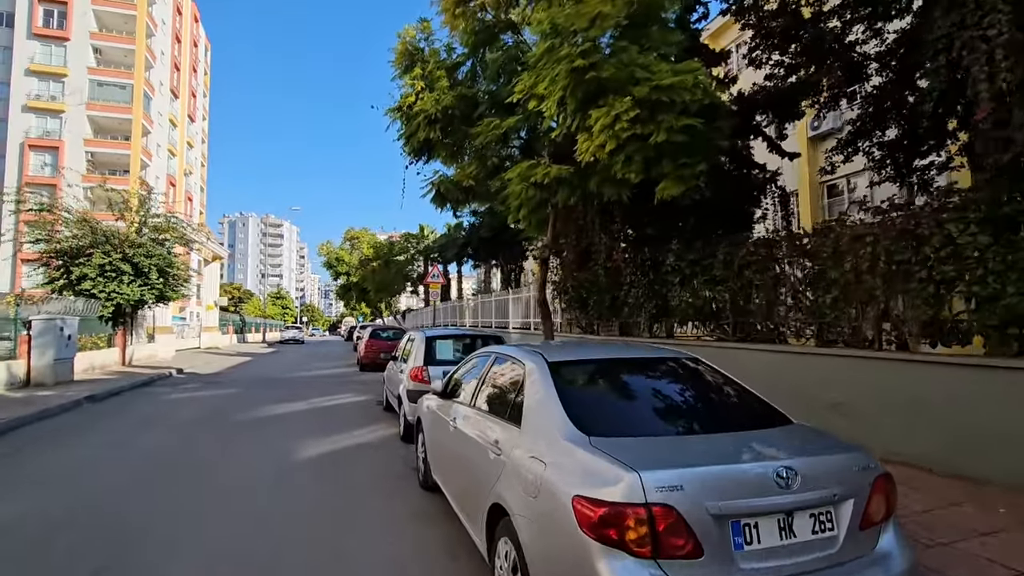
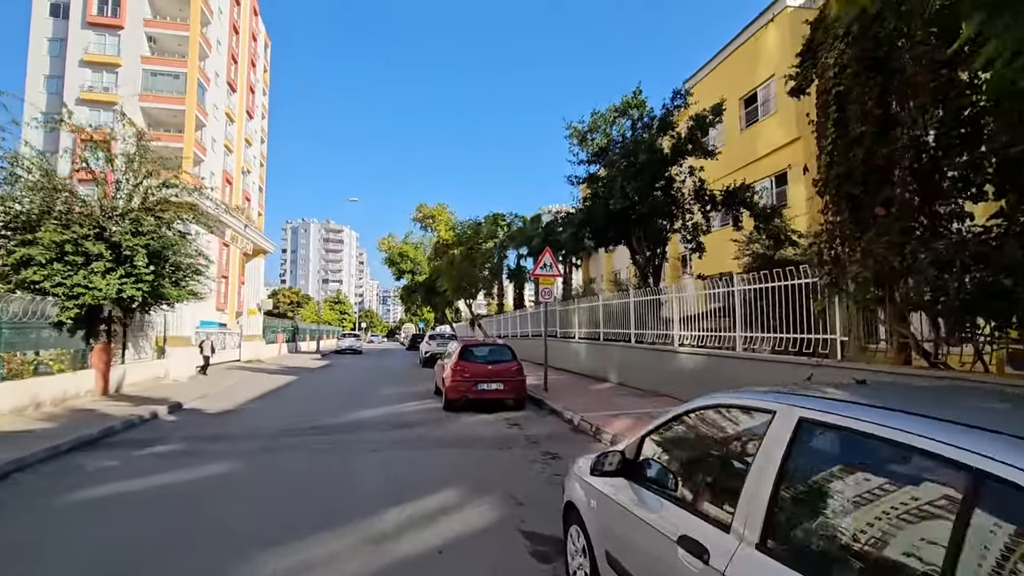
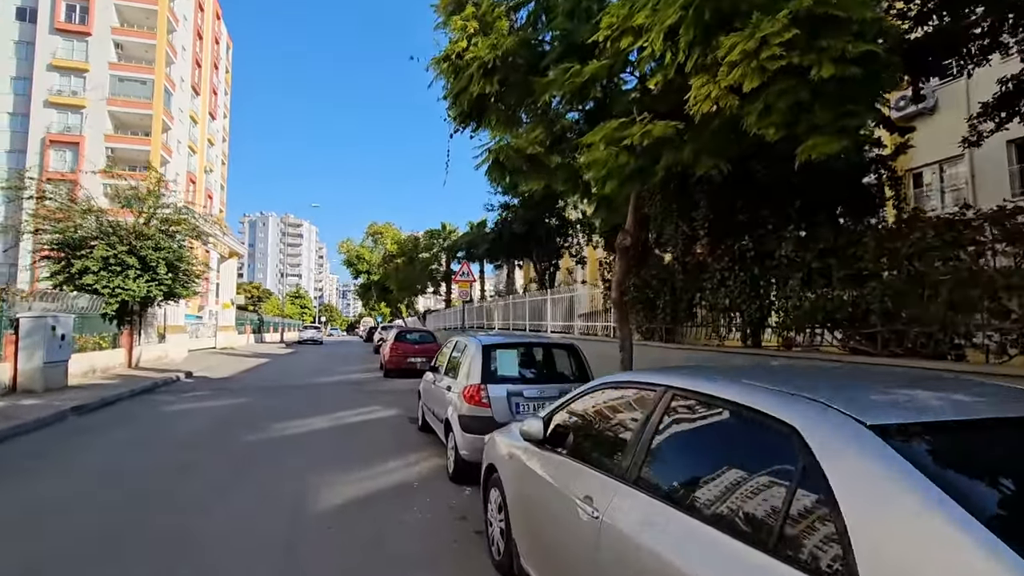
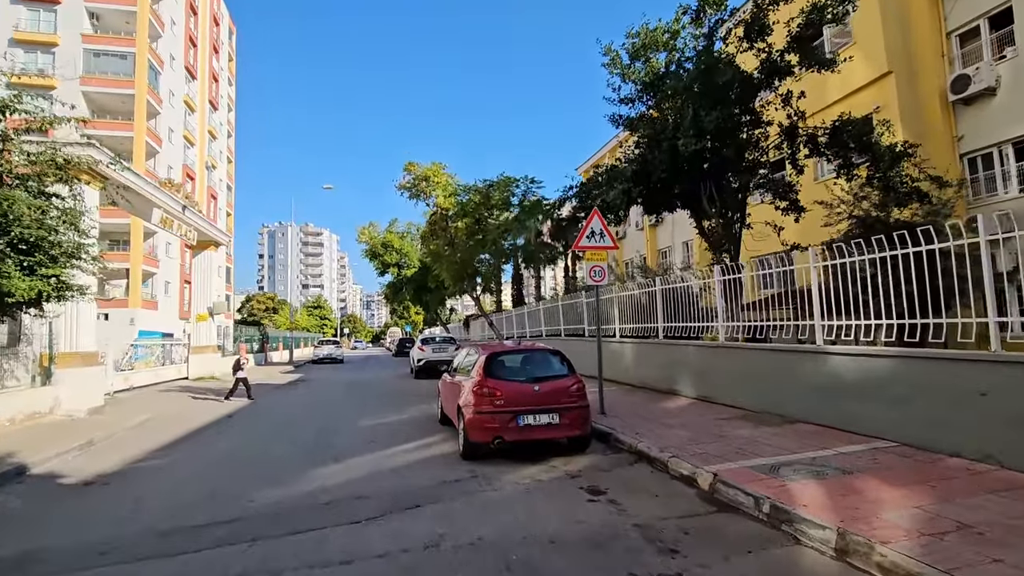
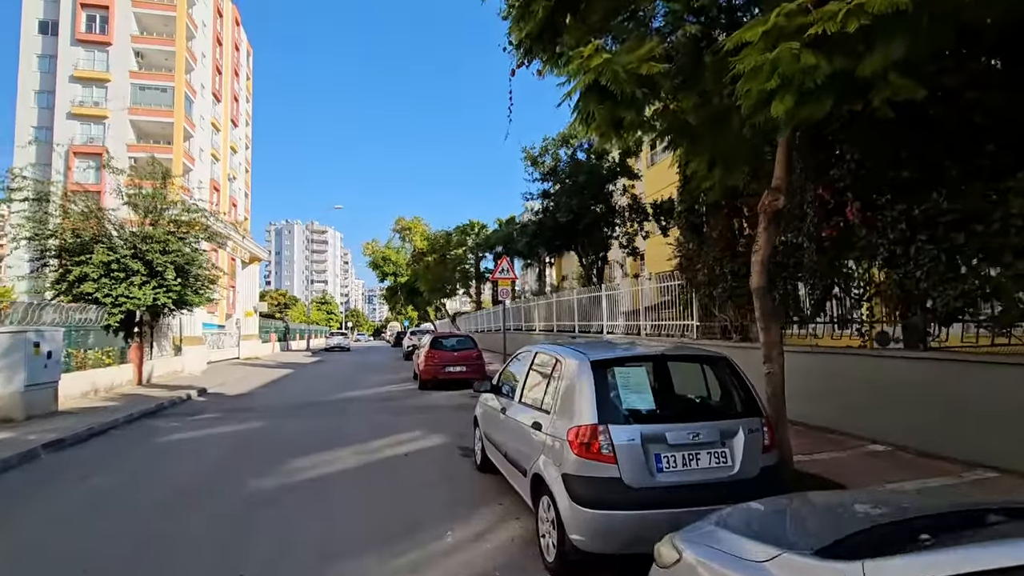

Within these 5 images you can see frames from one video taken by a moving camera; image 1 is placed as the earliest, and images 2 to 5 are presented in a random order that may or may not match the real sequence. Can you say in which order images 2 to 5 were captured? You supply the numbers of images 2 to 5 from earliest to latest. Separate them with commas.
3, 5, 2, 4
